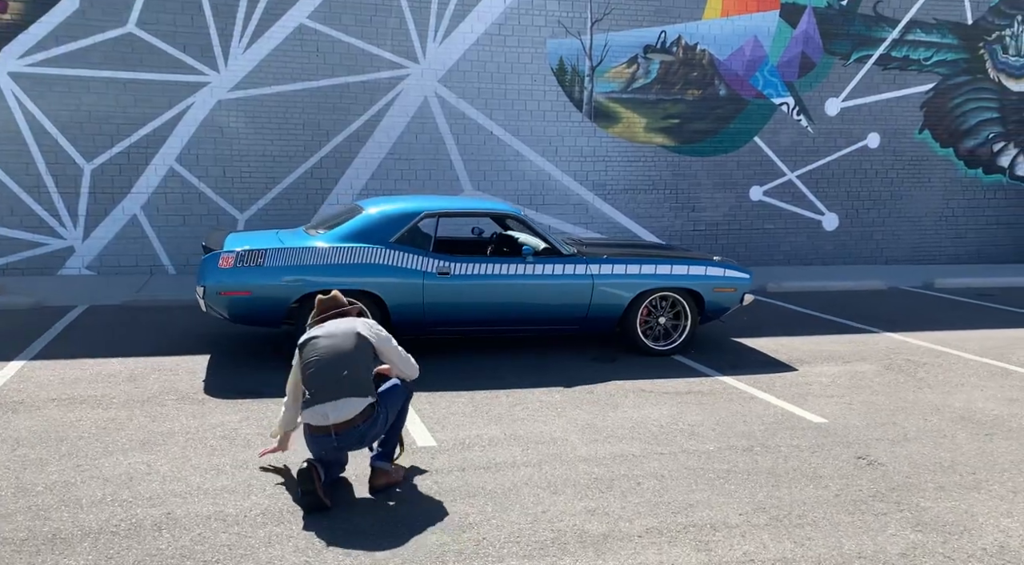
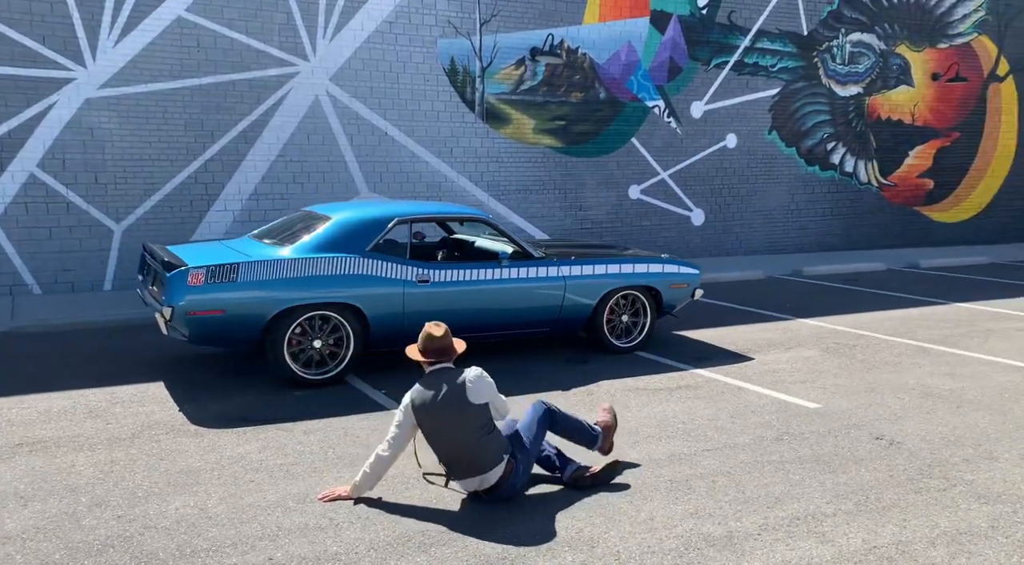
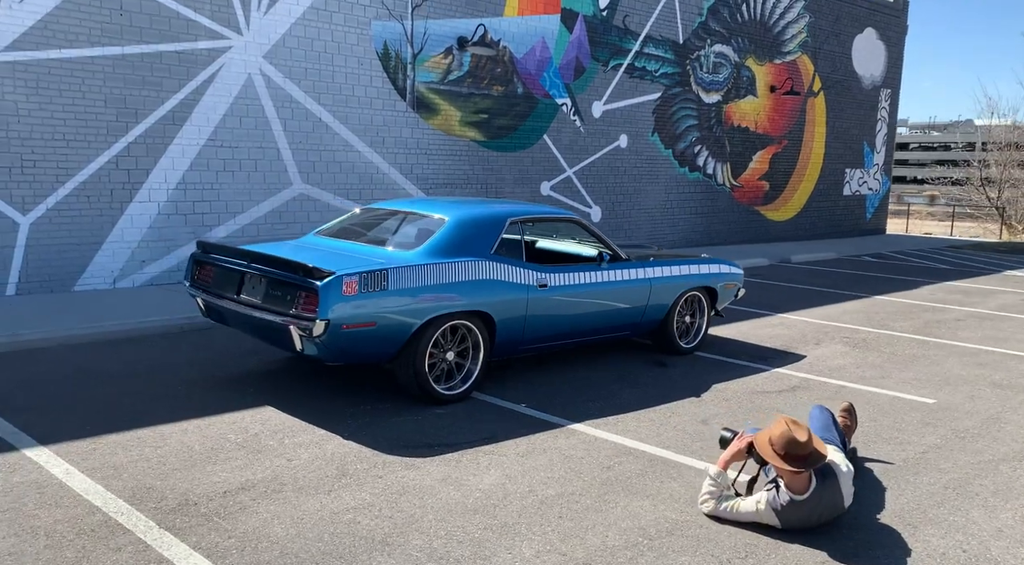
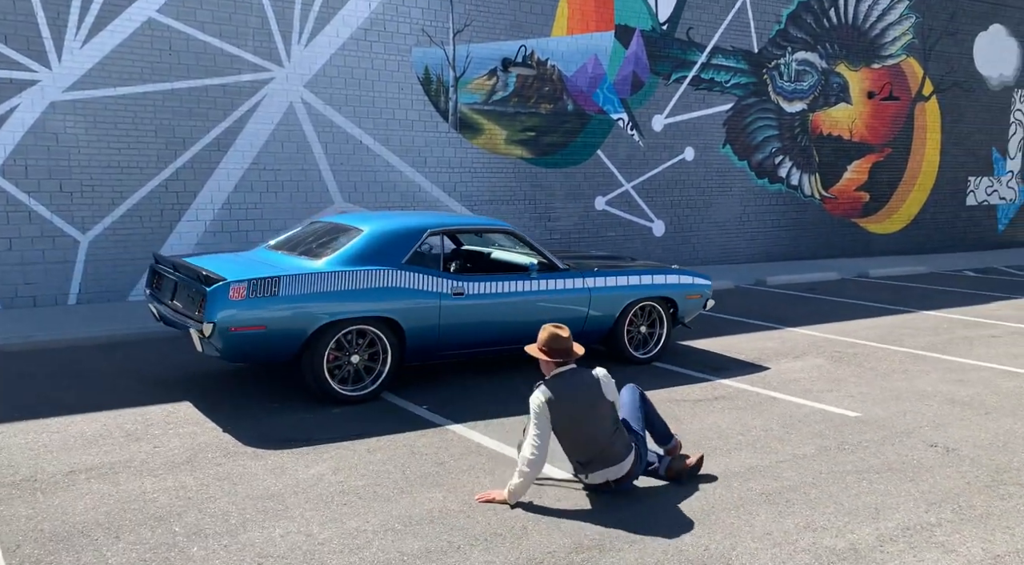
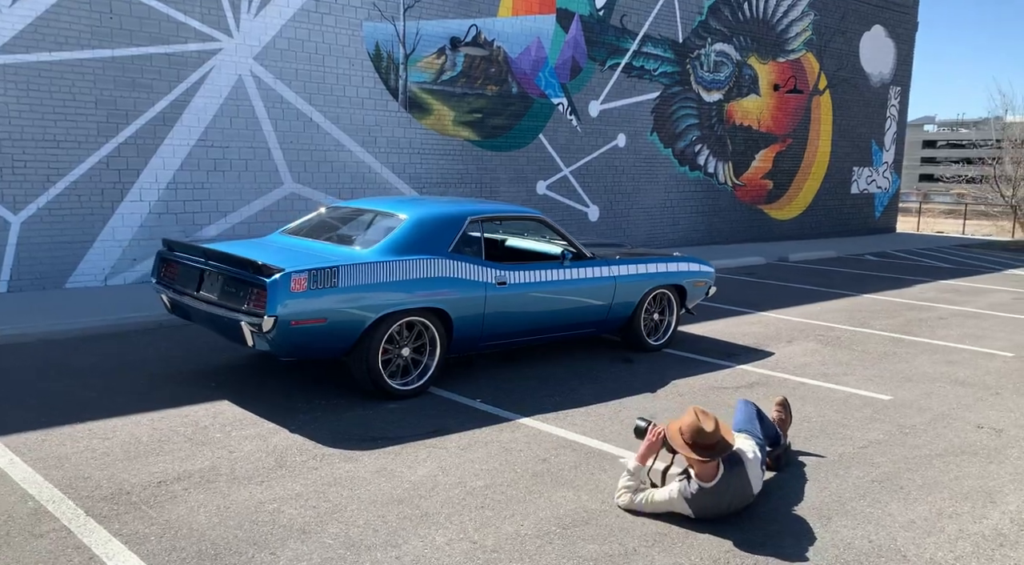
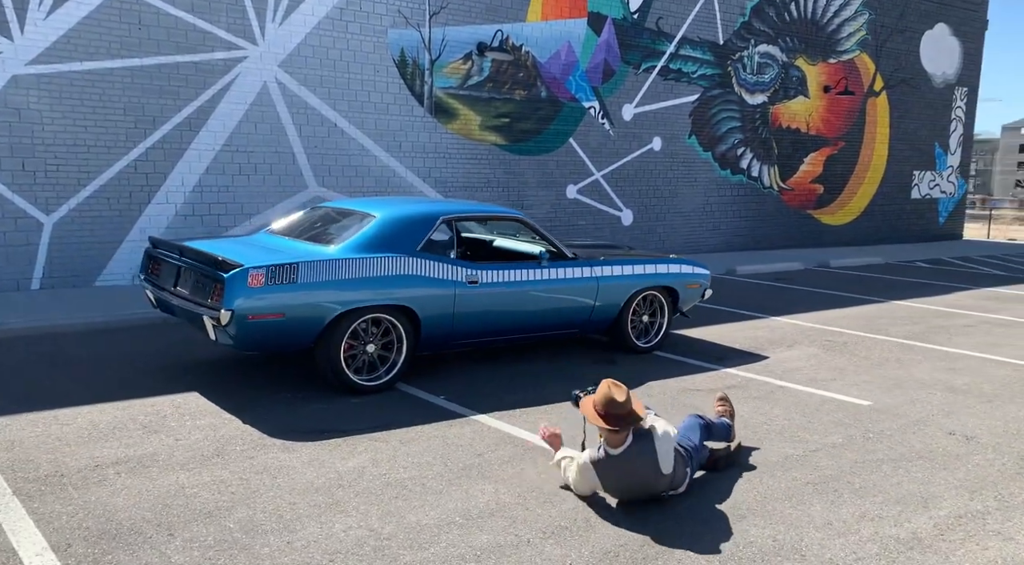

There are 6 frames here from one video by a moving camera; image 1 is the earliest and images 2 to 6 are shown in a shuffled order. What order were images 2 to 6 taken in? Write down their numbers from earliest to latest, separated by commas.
2, 4, 6, 5, 3
